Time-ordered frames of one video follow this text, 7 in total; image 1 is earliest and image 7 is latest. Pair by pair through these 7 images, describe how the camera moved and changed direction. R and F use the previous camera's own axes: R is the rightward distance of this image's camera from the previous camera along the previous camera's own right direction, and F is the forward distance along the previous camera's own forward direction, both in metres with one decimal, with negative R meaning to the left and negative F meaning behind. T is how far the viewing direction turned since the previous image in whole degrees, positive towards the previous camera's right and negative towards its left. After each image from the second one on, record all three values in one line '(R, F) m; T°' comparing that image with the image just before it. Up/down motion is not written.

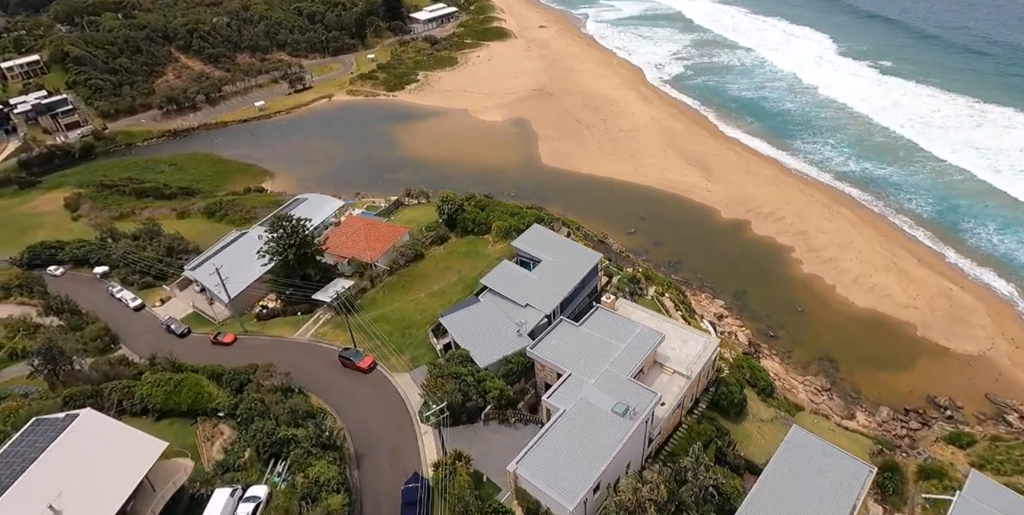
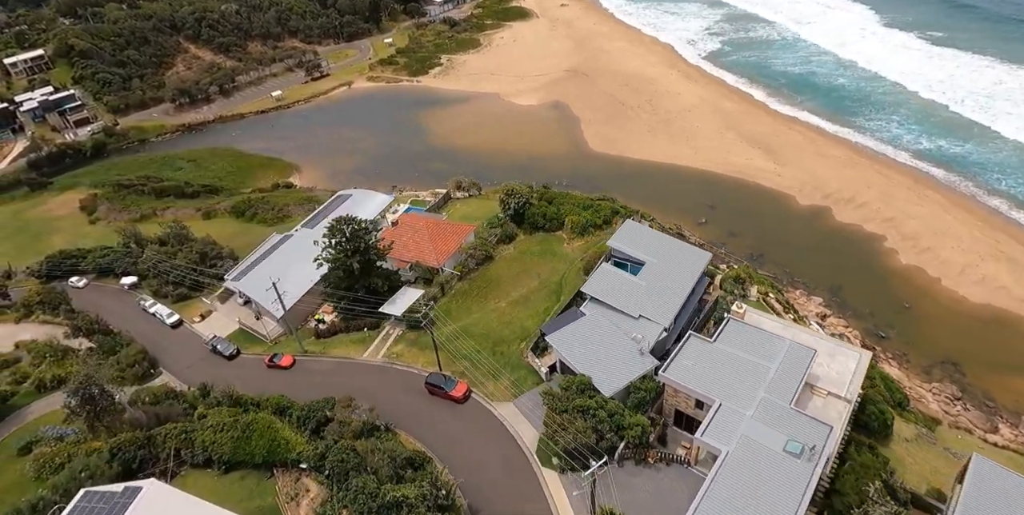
(-8.0, +7.3) m; 0°
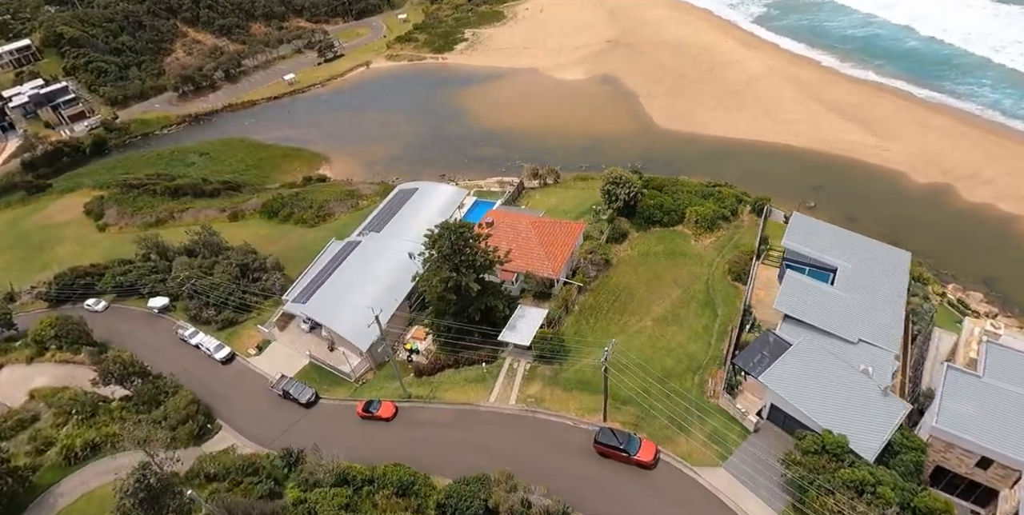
(-10.4, +10.2) m; 0°
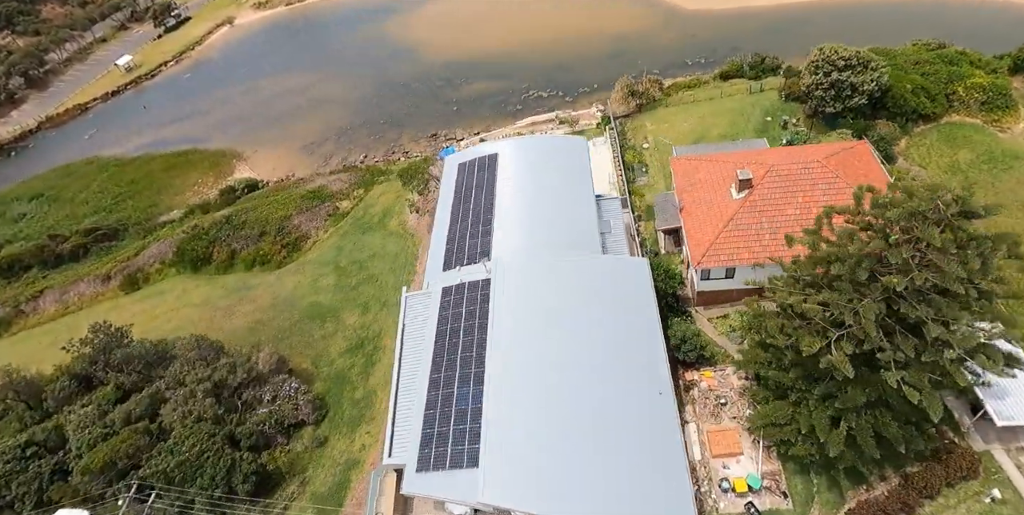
(-15.1, +23.5) m; +10°
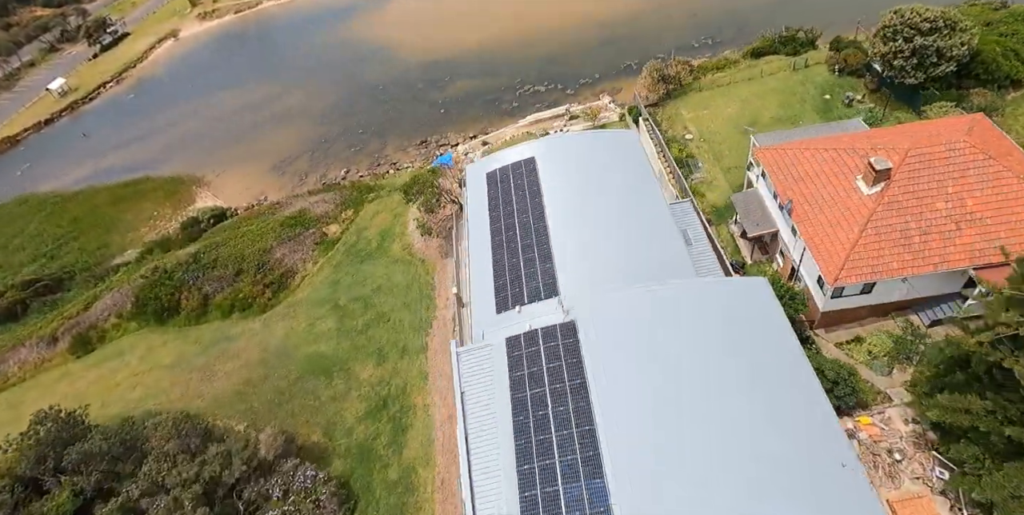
(-3.5, +5.3) m; +3°
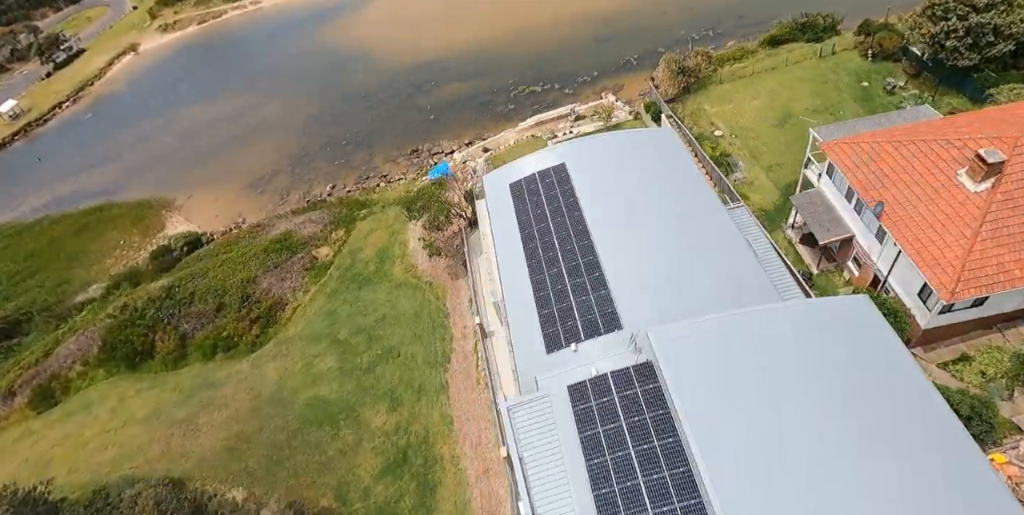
(-2.0, +3.1) m; +2°
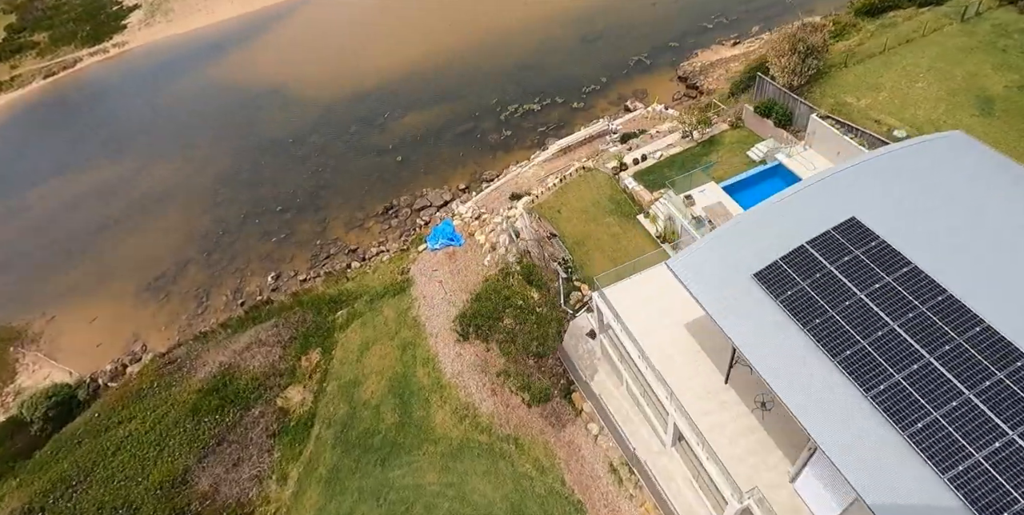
(-6.1, +11.4) m; +9°
